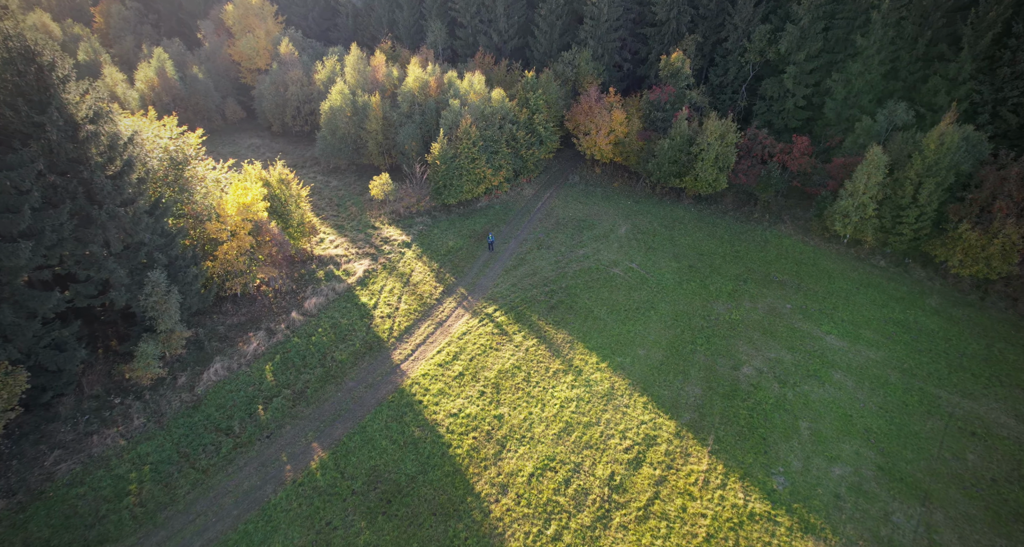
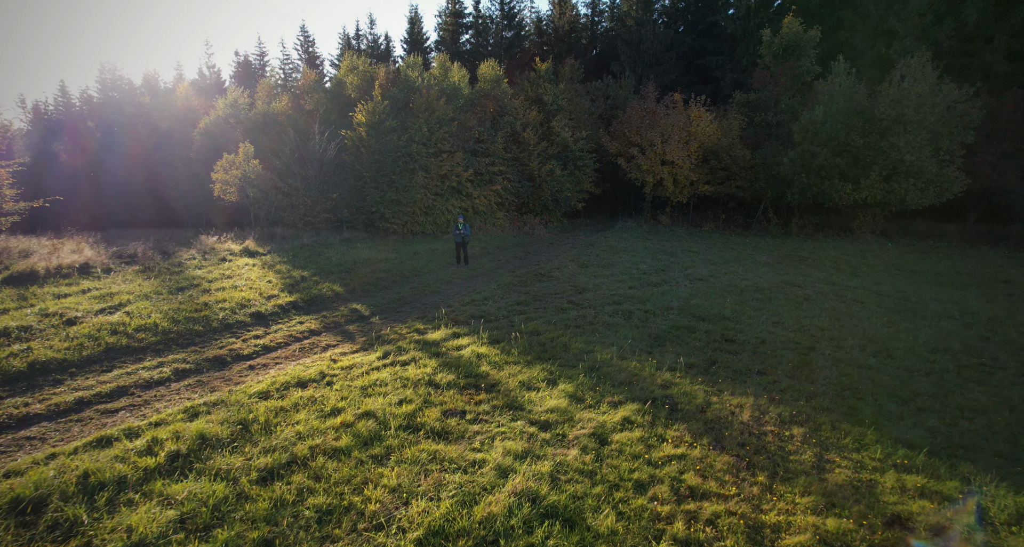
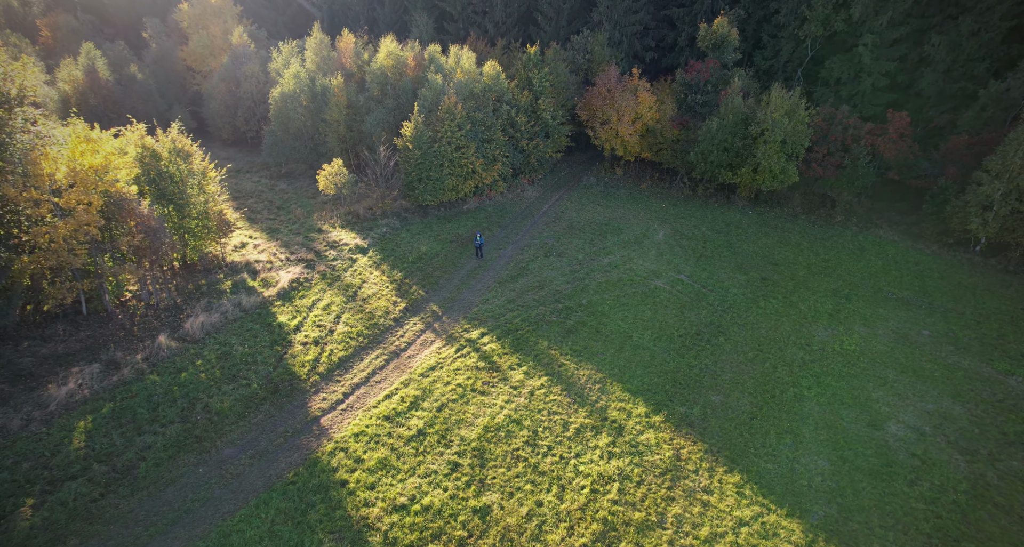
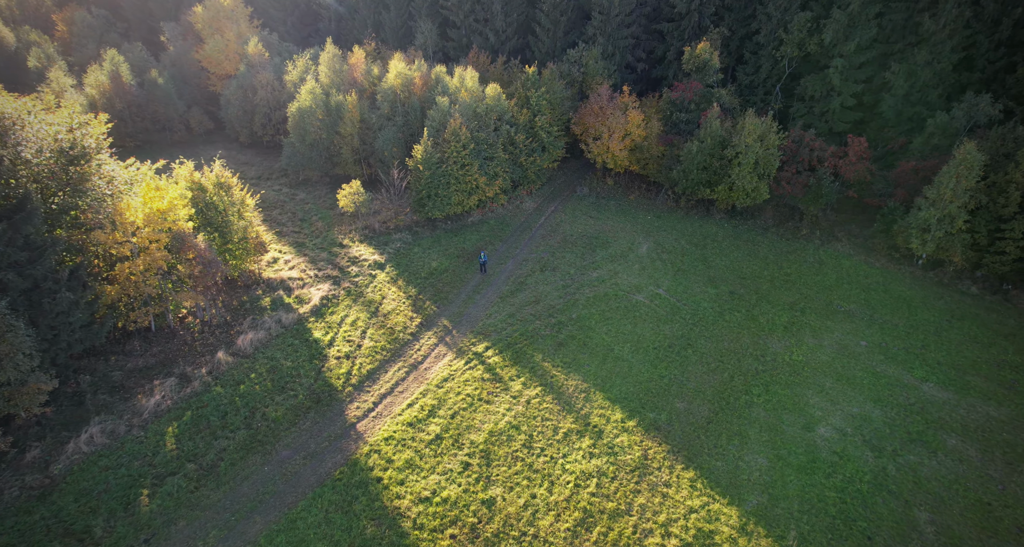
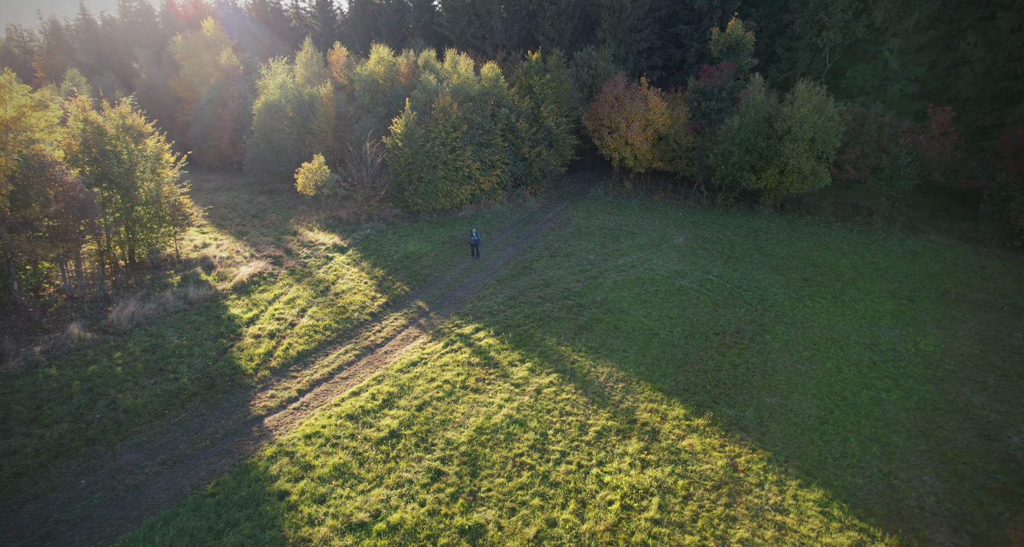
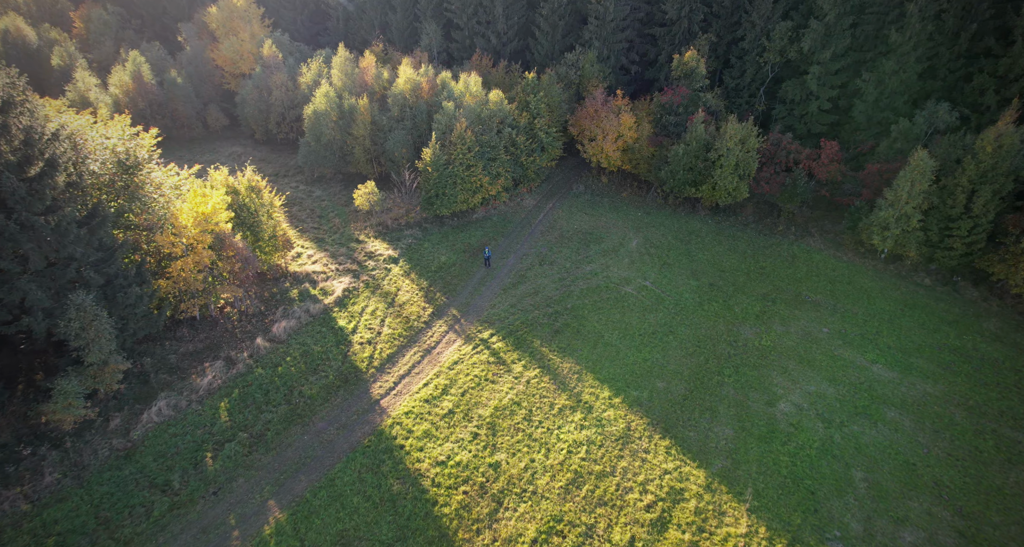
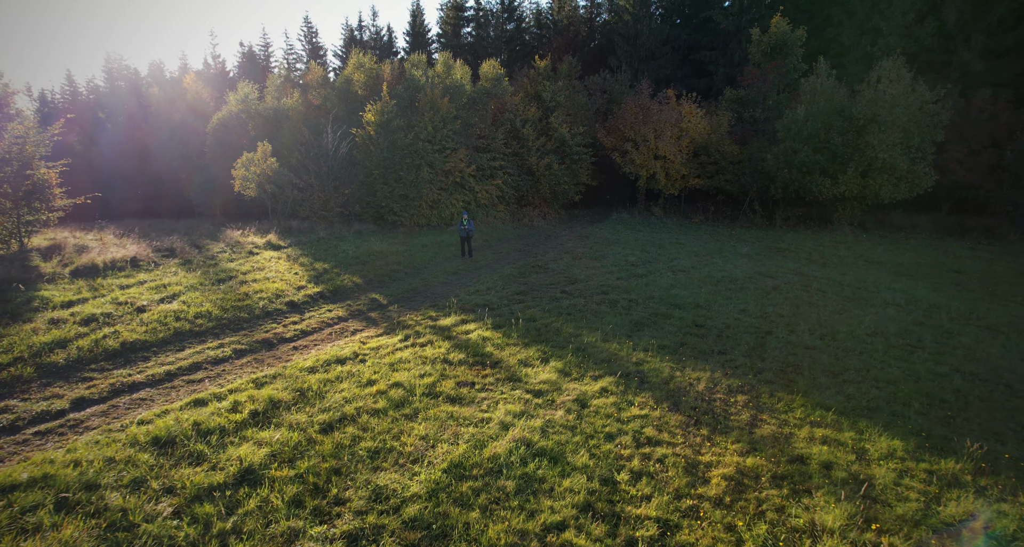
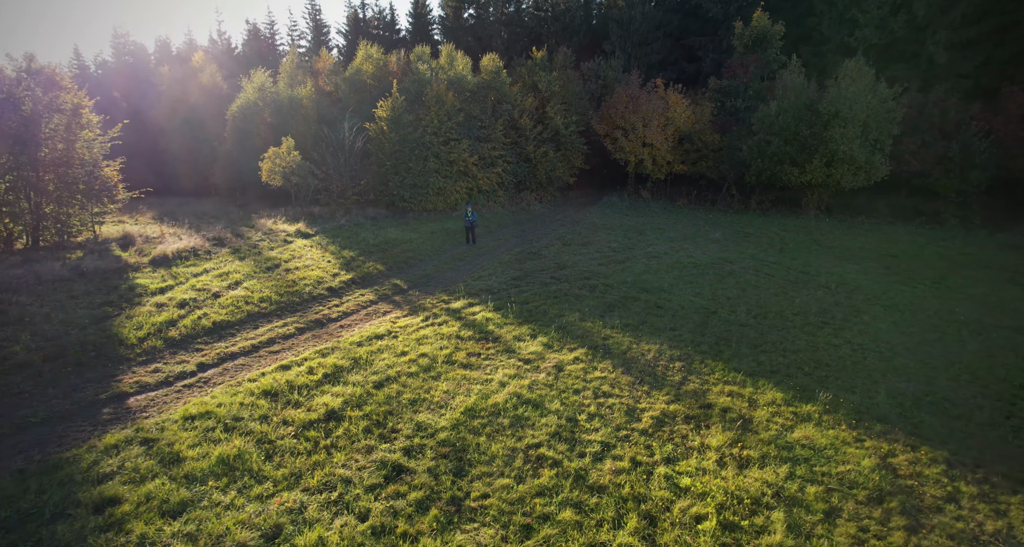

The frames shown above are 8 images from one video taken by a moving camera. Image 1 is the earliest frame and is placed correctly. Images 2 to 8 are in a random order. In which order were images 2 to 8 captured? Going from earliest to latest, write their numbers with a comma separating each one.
6, 4, 3, 5, 8, 7, 2
